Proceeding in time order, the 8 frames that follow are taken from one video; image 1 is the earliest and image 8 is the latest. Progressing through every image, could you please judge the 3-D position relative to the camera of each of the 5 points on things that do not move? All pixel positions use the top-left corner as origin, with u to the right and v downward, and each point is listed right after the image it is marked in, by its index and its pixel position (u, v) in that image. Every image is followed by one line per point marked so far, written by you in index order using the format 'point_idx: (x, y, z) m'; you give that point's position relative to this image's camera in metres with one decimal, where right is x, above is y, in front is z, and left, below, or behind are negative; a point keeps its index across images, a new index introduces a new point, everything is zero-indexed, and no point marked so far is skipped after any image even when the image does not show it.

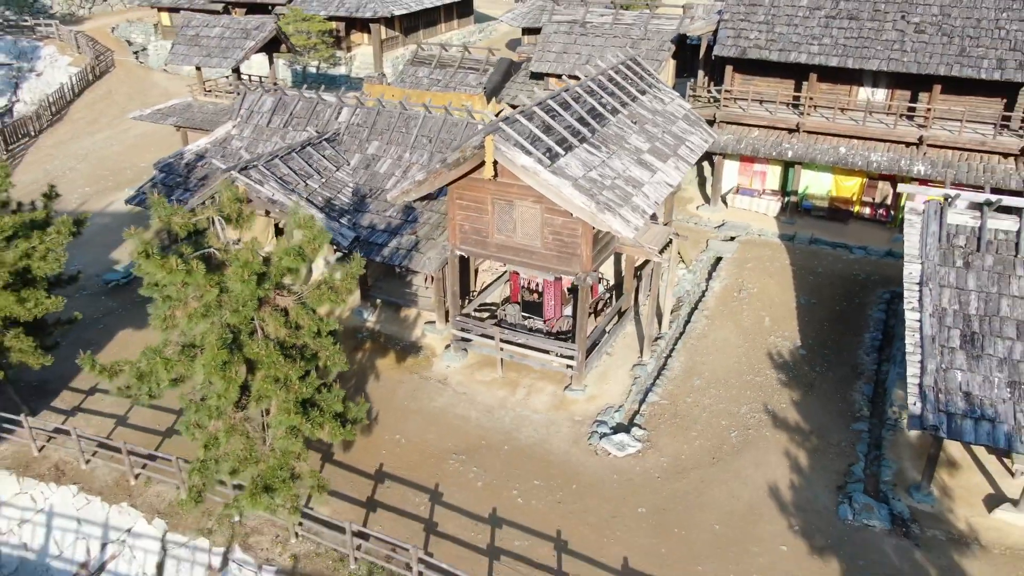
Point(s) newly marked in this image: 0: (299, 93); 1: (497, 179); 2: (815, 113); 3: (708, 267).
0: (-4.9, +4.5, +18.0) m
1: (-0.2, +1.7, +12.1) m
2: (+6.5, +3.7, +16.8) m
3: (+4.1, +0.5, +16.5) m
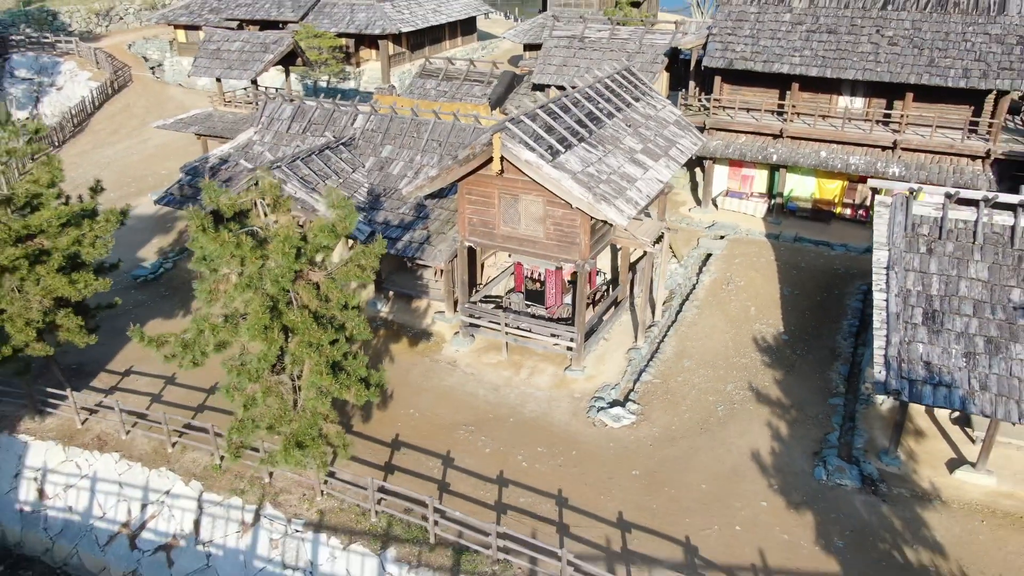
0: (-4.8, +4.6, +19.2) m
1: (-0.2, +1.9, +13.3) m
2: (+6.6, +3.9, +18.1) m
3: (+4.2, +0.6, +17.7) m
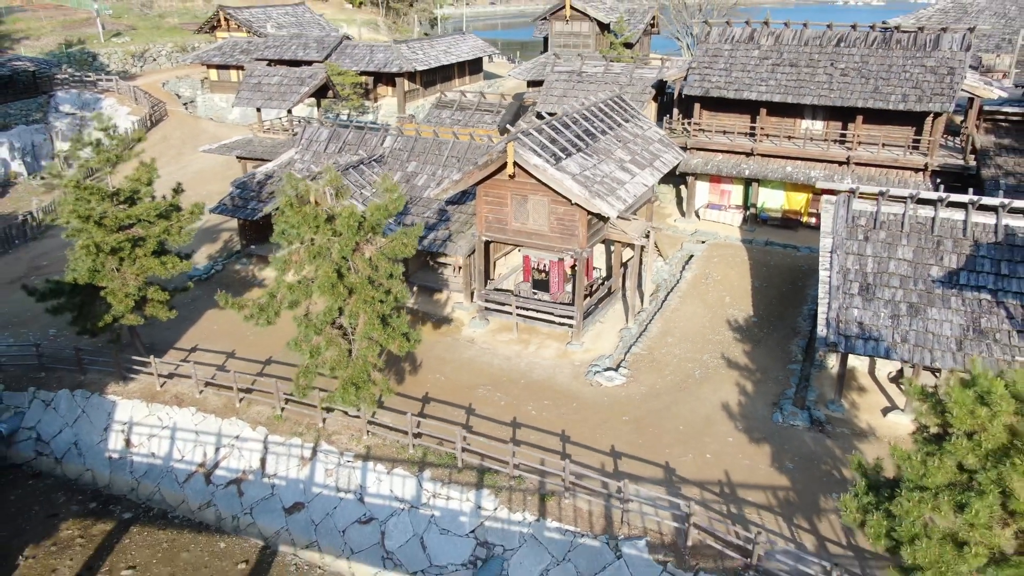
0: (-4.6, +4.6, +22.1) m
1: (+0.1, +2.2, +16.1) m
2: (+6.8, +3.9, +20.9) m
3: (+4.4, +0.7, +20.3) m
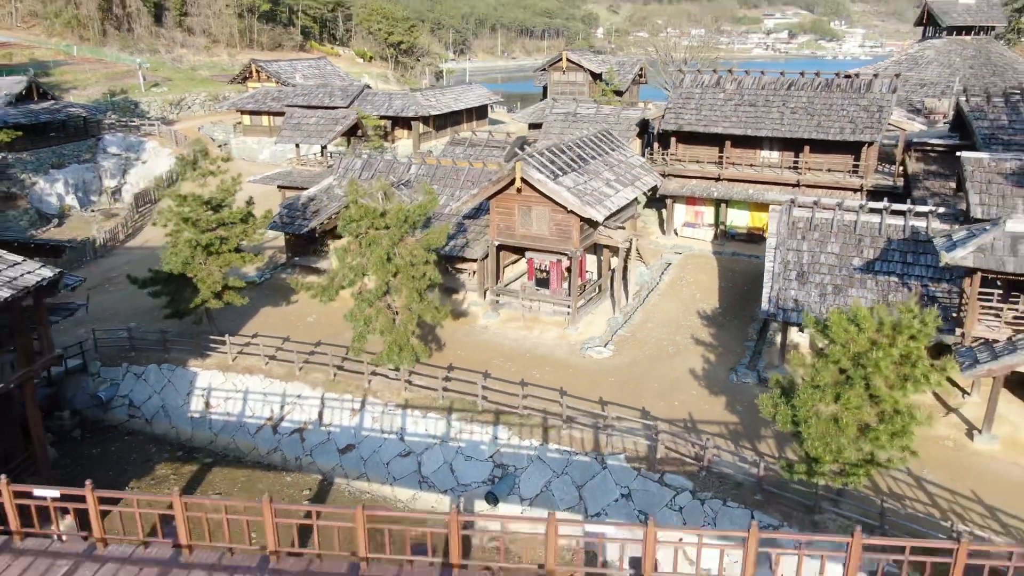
0: (-4.4, +4.4, +26.1) m
1: (+0.2, +2.4, +19.9) m
2: (+6.9, +3.8, +24.9) m
3: (+4.6, +0.6, +24.1) m
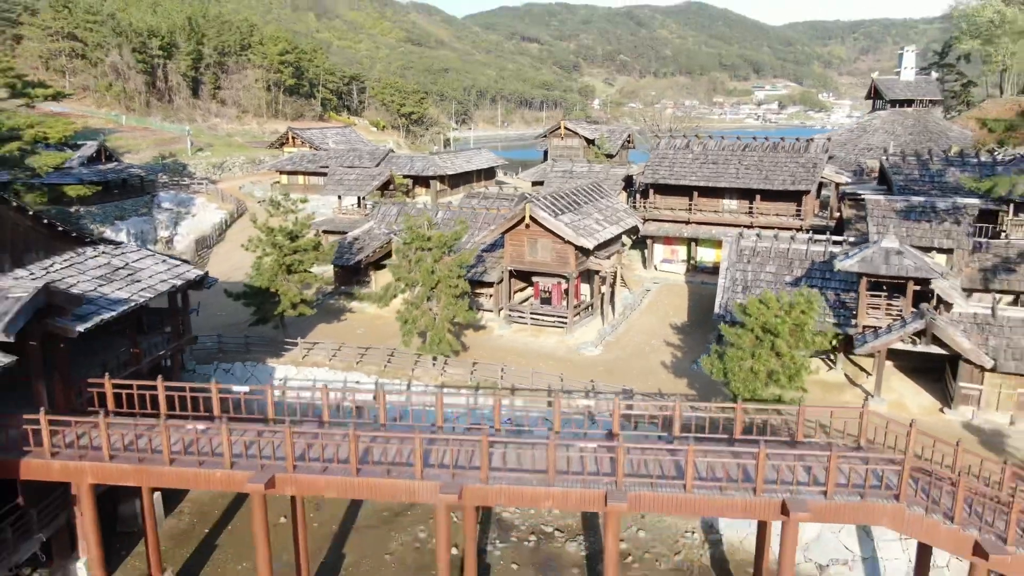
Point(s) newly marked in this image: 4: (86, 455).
0: (-4.1, +3.4, +31.9) m
1: (+0.6, +2.0, +25.5) m
2: (+7.3, +2.9, +30.6) m
3: (+4.9, -0.2, +29.6) m
4: (-7.0, -2.7, +13.0) m
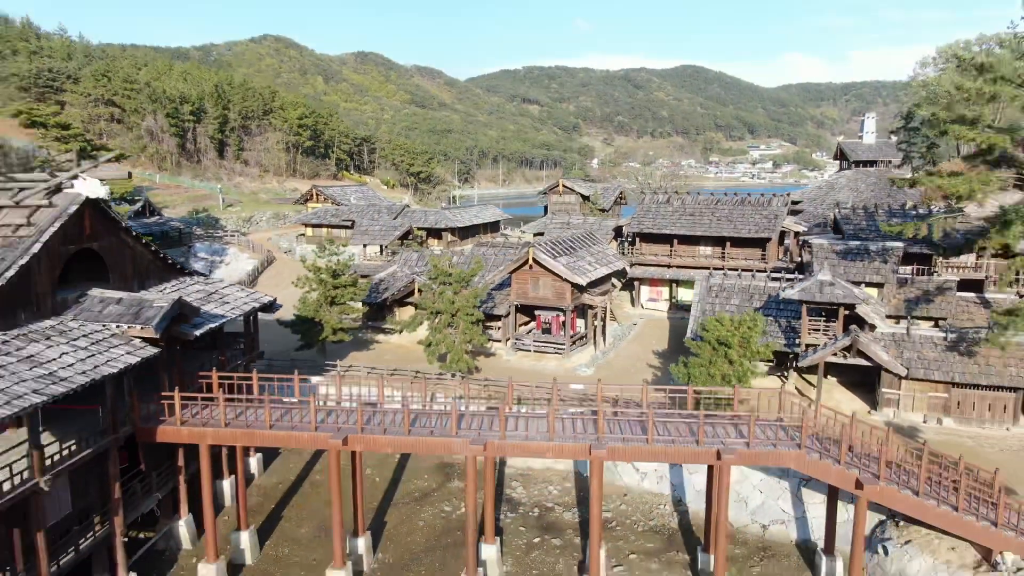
0: (-3.8, +1.7, +36.7) m
1: (+0.8, +0.8, +30.3) m
2: (+7.5, +1.4, +35.4) m
3: (+5.2, -1.7, +34.2) m
4: (-6.8, -3.0, +17.5) m
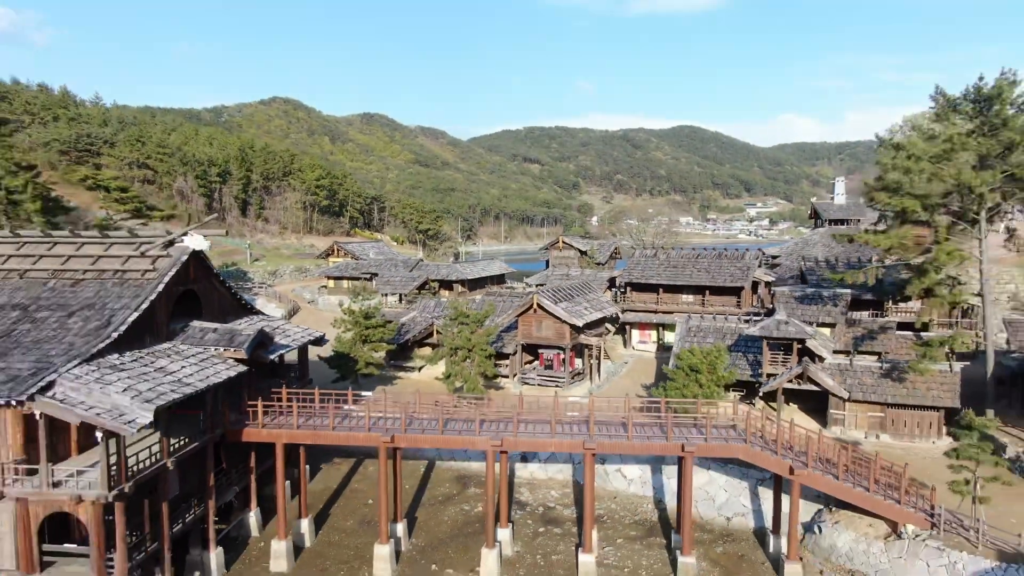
0: (-3.5, -0.6, +41.7) m
1: (+1.1, -1.1, +35.2) m
2: (+7.8, -0.8, +40.4) m
3: (+5.5, -3.8, +38.9) m
4: (-6.5, -3.9, +22.1) m
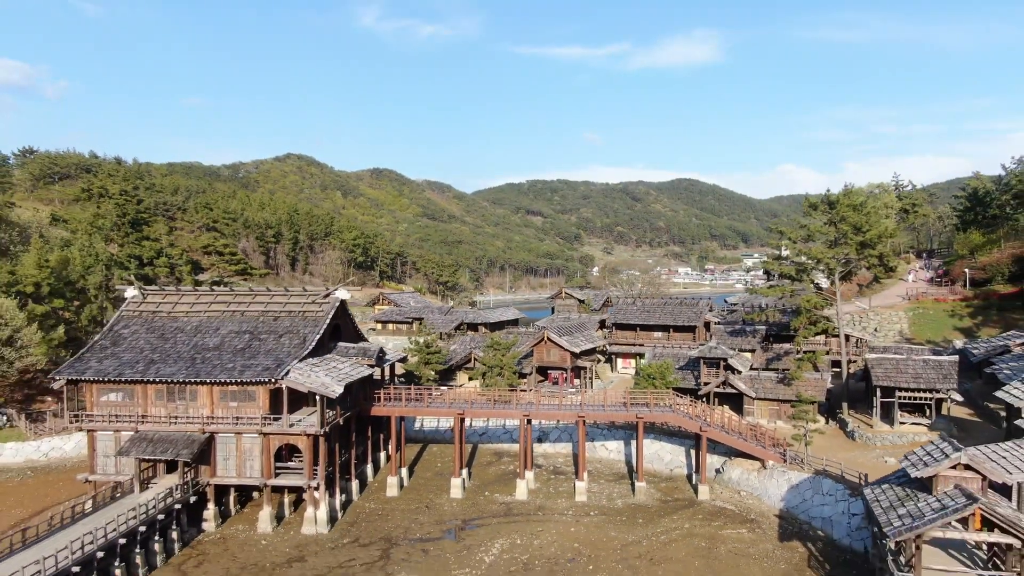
0: (-2.4, -3.4, +56.0) m
1: (+2.2, -3.5, +49.5) m
2: (+8.9, -3.6, +54.7) m
3: (+6.6, -6.4, +53.0) m
4: (-5.4, -5.5, +36.3) m
